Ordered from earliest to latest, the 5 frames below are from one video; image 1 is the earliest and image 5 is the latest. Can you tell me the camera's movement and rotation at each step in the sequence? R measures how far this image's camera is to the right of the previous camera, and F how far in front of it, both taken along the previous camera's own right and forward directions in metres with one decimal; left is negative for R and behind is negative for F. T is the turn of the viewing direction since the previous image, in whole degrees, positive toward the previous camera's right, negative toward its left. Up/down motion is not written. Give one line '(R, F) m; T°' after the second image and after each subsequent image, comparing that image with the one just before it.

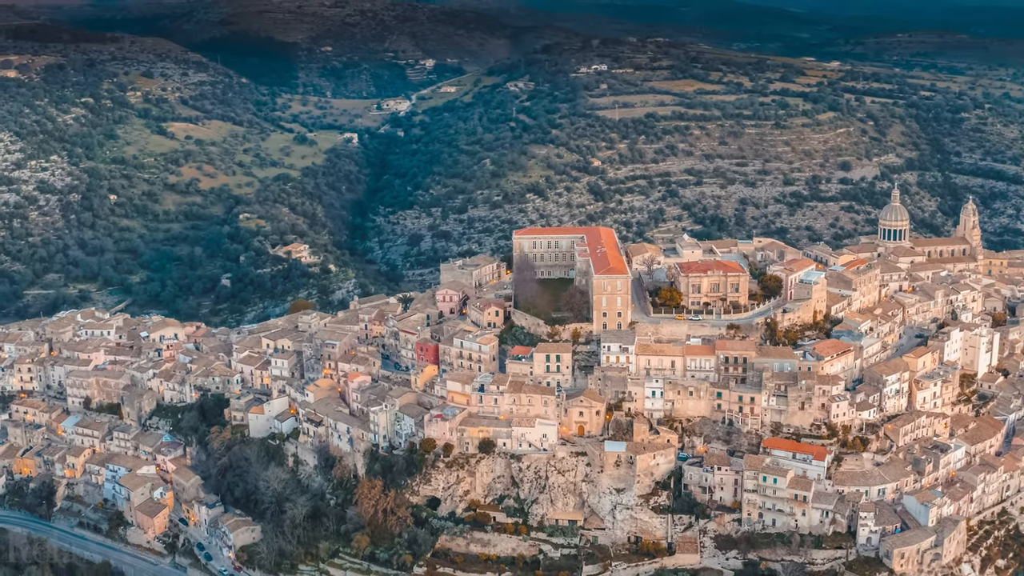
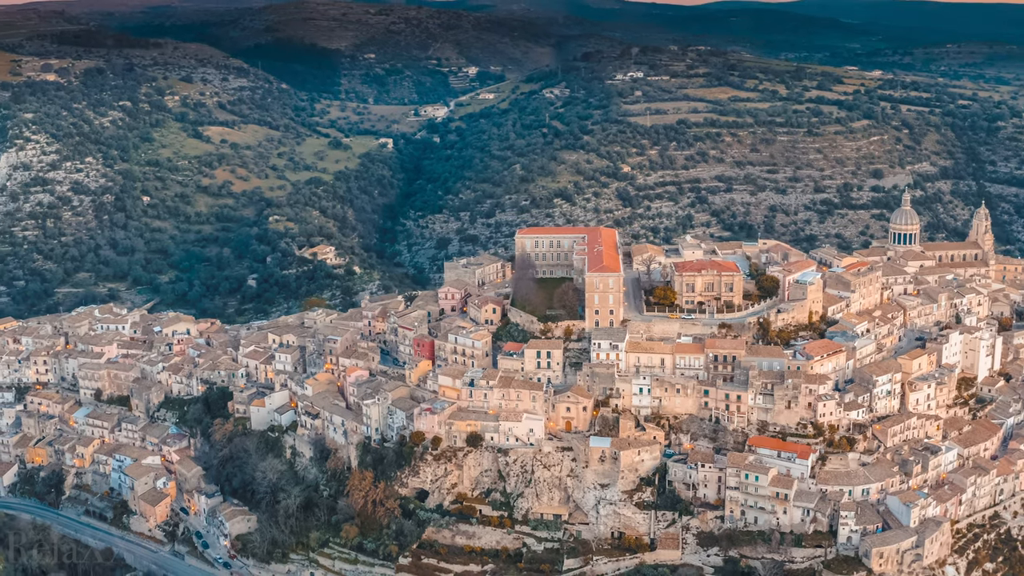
(+1.8, -0.3) m; -2°
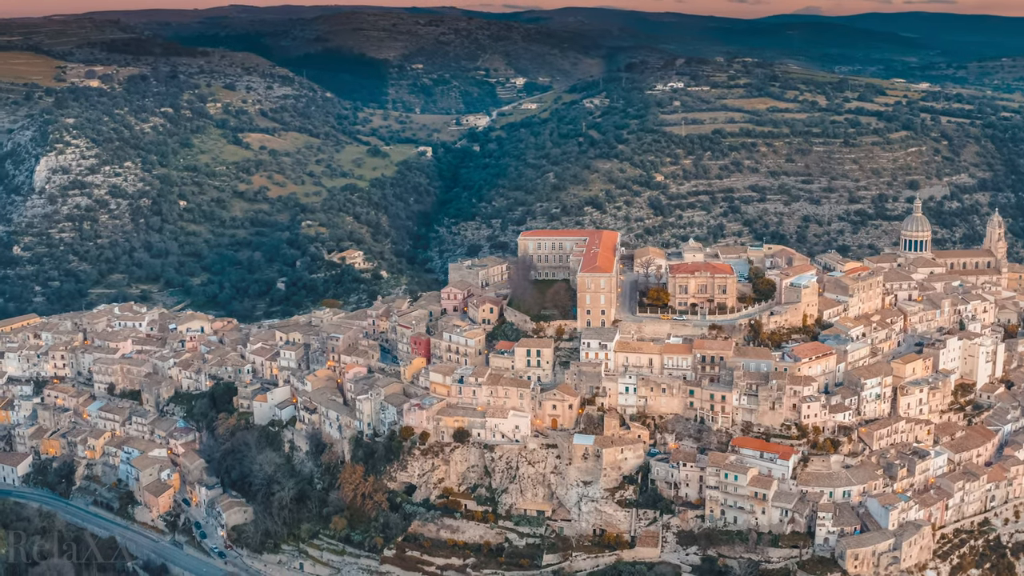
(+2.0, -0.4) m; -2°
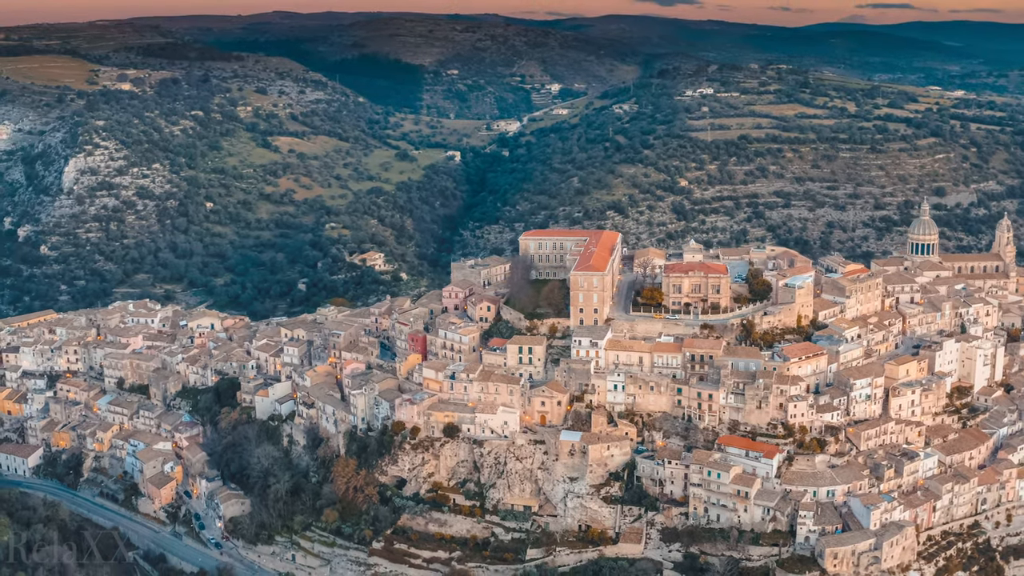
(+1.6, -0.4) m; -2°
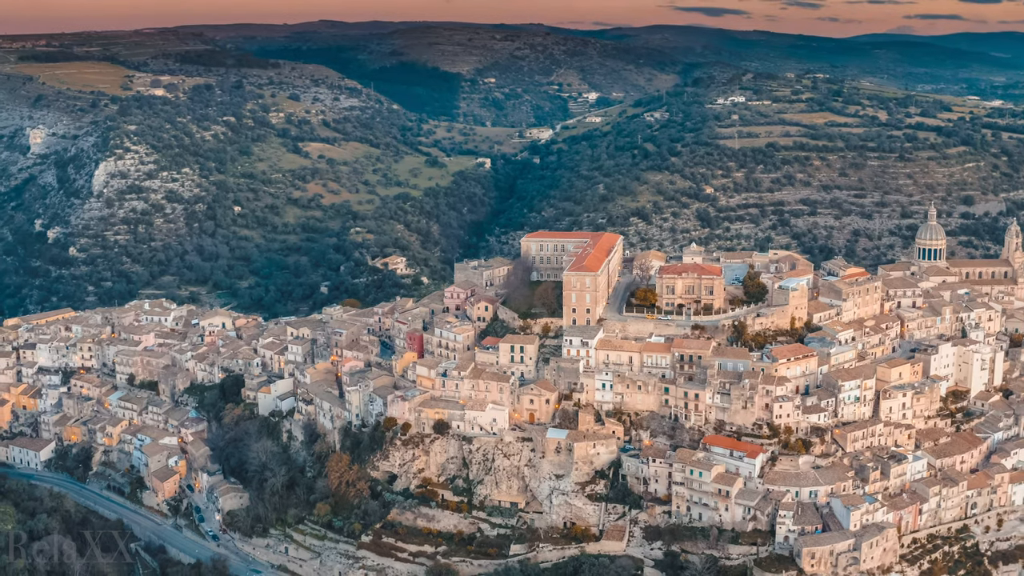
(+1.7, -0.4) m; -2°
